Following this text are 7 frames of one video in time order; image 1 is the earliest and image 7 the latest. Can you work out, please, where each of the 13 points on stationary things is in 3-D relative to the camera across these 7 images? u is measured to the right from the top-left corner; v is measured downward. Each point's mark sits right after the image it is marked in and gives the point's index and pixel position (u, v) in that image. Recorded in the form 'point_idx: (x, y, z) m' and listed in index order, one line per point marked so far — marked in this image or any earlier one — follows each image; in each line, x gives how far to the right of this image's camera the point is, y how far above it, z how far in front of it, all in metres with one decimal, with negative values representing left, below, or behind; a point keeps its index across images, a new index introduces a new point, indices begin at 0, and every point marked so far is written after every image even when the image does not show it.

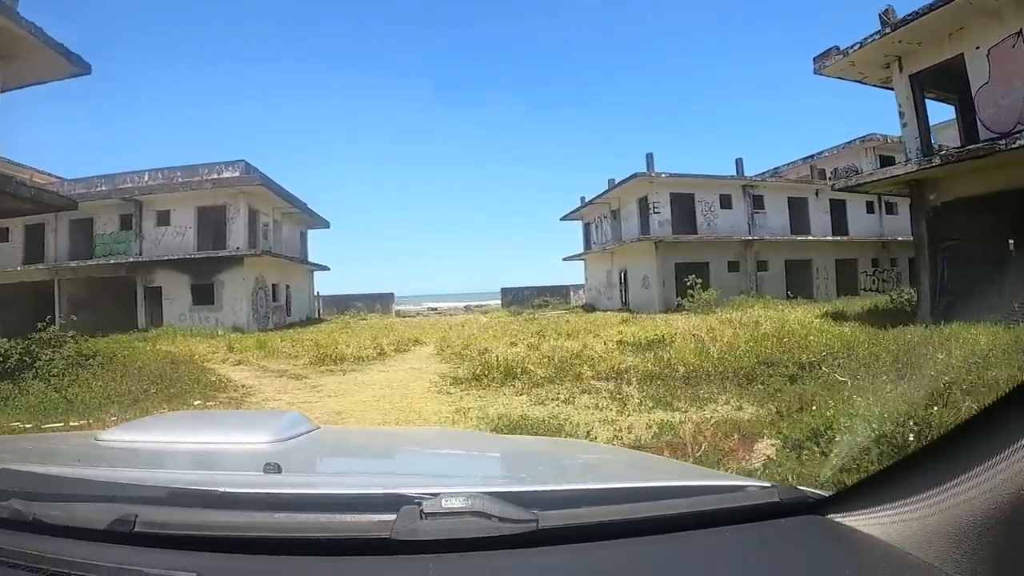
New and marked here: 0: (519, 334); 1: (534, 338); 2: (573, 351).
0: (+0.1, -0.9, +11.6) m
1: (+0.4, -0.9, +10.0) m
2: (+0.9, -0.9, +7.8) m
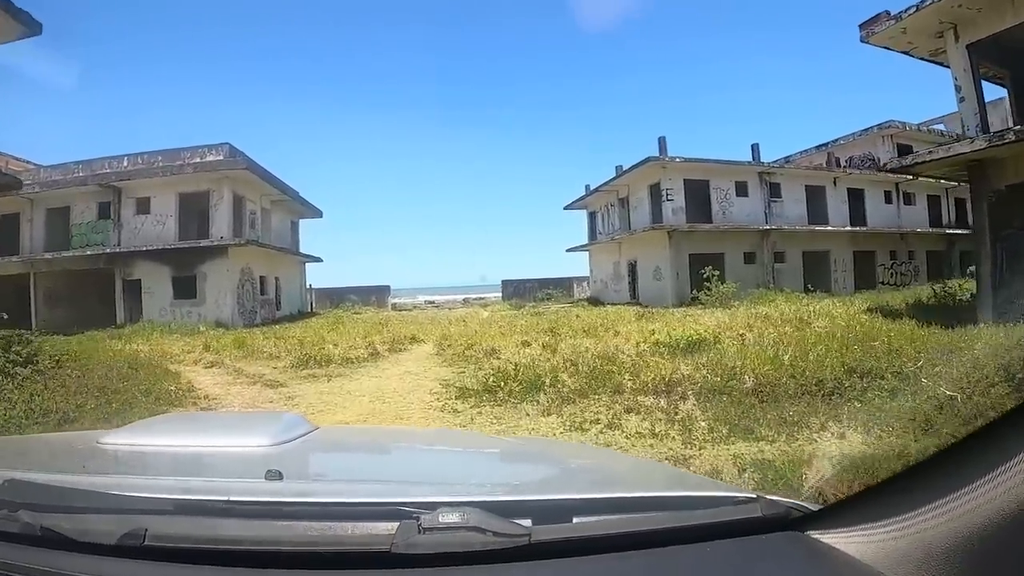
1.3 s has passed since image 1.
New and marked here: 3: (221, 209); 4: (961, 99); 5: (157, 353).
0: (+0.3, -0.8, +10.5) m
1: (+0.5, -0.7, +8.9) m
2: (+1.1, -0.8, +6.7) m
3: (-8.9, +2.5, +18.0) m
4: (+7.9, +3.3, +10.4) m
5: (-6.1, -1.1, +10.1) m
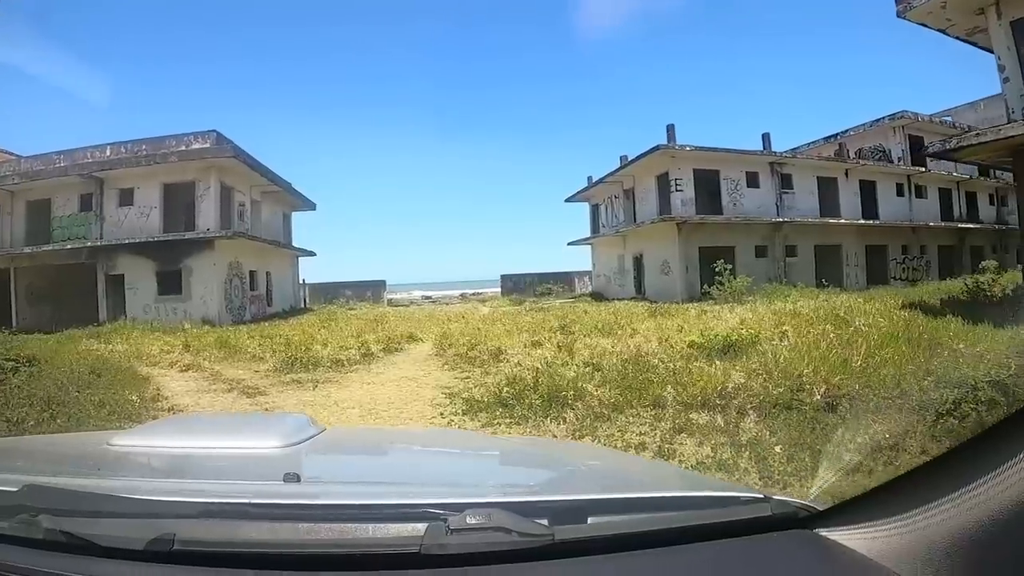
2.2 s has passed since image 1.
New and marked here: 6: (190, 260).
0: (+0.4, -0.7, +9.7) m
1: (+0.6, -0.7, +8.1) m
2: (+1.2, -0.7, +5.9) m
3: (-8.8, +2.6, +17.1) m
4: (+8.0, +3.5, +9.7) m
5: (-6.0, -1.0, +9.3) m
6: (-9.3, +0.8, +17.0) m
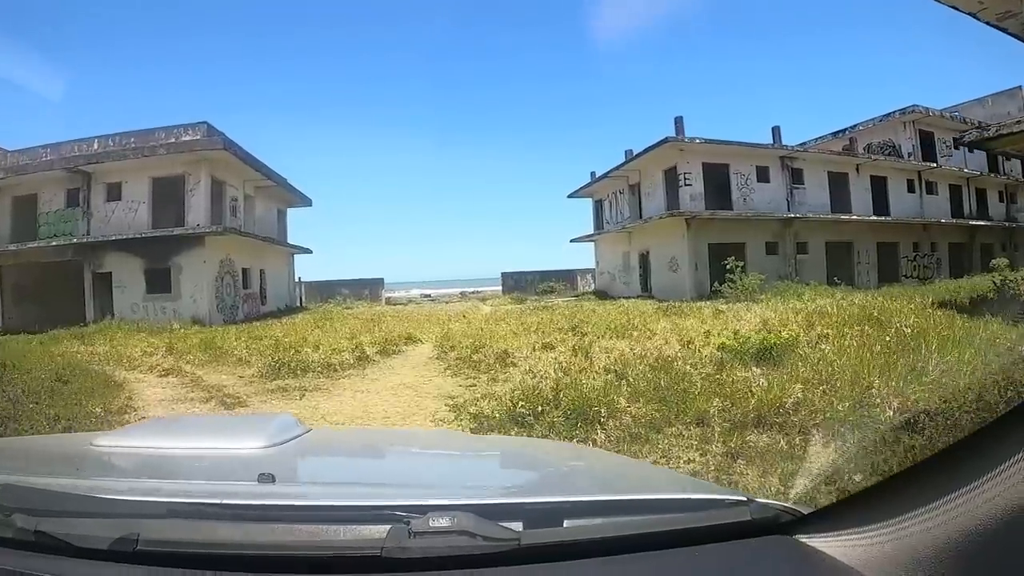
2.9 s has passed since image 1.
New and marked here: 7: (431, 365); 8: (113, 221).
0: (+0.4, -0.6, +9.1) m
1: (+0.7, -0.6, +7.5) m
2: (+1.3, -0.7, +5.3) m
3: (-8.8, +2.6, +16.5) m
4: (+8.1, +3.5, +9.1) m
5: (-5.9, -1.0, +8.7) m
6: (-9.2, +0.8, +16.4) m
7: (-0.9, -0.9, +6.8) m
8: (-11.3, +1.9, +16.7) m
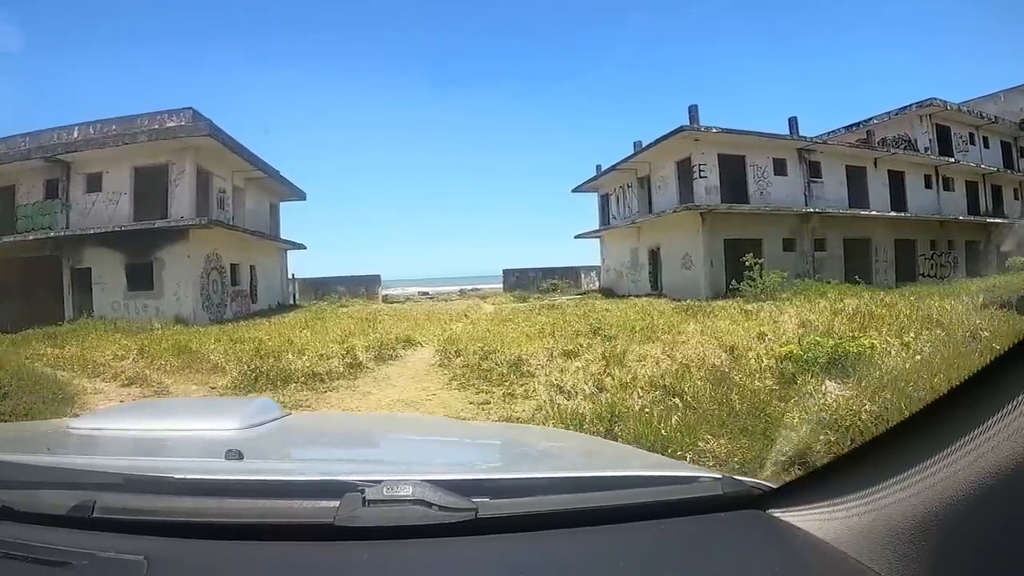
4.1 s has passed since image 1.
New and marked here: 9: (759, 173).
0: (+0.6, -0.6, +8.2) m
1: (+0.9, -0.6, +6.6) m
2: (+1.4, -0.7, +4.4) m
3: (-8.6, +2.7, +15.5) m
4: (+8.2, +3.5, +8.2) m
5: (-5.8, -1.0, +7.8) m
6: (-9.1, +0.9, +15.5) m
7: (-0.8, -0.9, +5.9) m
8: (-11.2, +2.0, +15.8) m
9: (+7.4, +3.4, +17.7) m
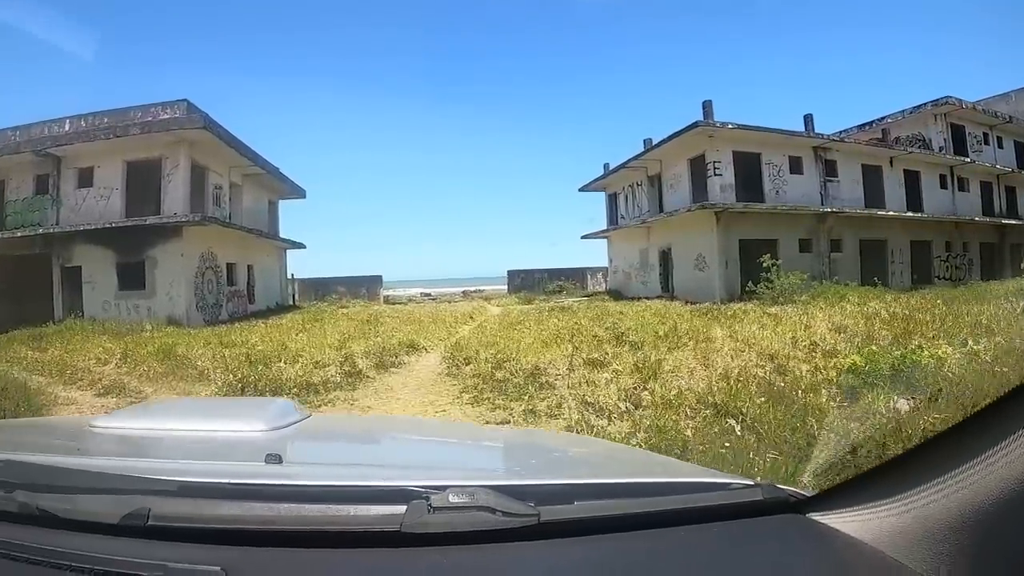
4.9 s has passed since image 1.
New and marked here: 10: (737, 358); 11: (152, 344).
0: (+0.7, -0.6, +7.6) m
1: (+1.0, -0.6, +6.0) m
2: (+1.6, -0.7, +3.8) m
3: (-8.5, +2.7, +15.0) m
4: (+8.4, +3.4, +7.6) m
5: (-5.6, -0.9, +7.2) m
6: (-8.9, +0.9, +14.9) m
7: (-0.6, -0.9, +5.3) m
8: (-11.0, +2.0, +15.2) m
9: (+7.6, +3.4, +17.1) m
10: (+1.9, -0.6, +5.3) m
11: (-5.4, -0.8, +8.8) m
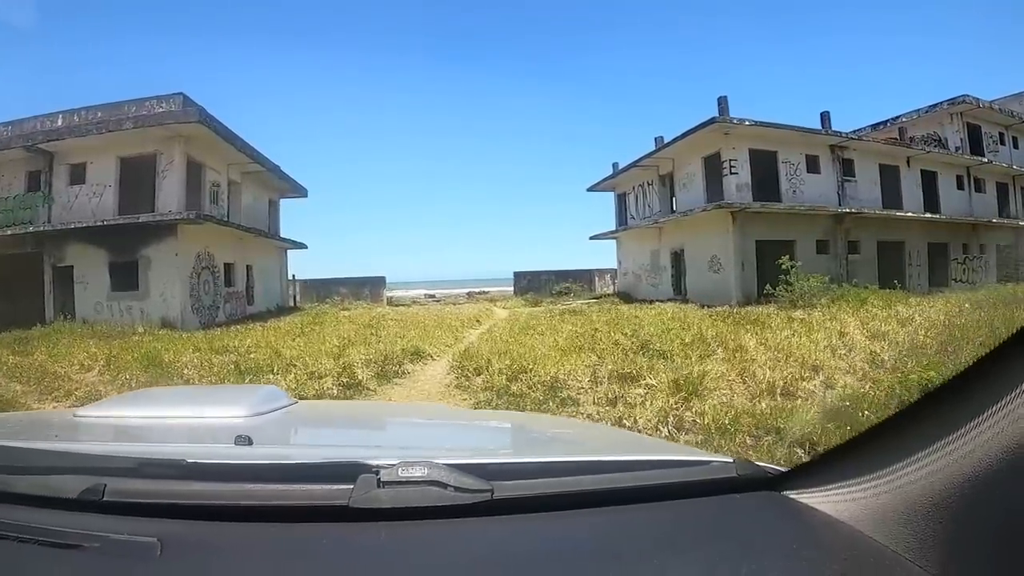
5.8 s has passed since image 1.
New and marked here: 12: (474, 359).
0: (+0.9, -0.6, +7.1) m
1: (+1.2, -0.7, +5.5) m
2: (+1.7, -0.7, +3.3) m
3: (-8.3, +2.7, +14.5) m
4: (+8.6, +3.4, +7.0) m
5: (-5.5, -1.0, +6.7) m
6: (-8.8, +0.9, +14.4) m
7: (-0.5, -0.9, +4.8) m
8: (-10.8, +2.0, +14.7) m
9: (+7.8, +3.3, +16.5) m
10: (+2.1, -0.7, +4.7) m
11: (-5.2, -0.8, +8.3) m
12: (-0.4, -0.8, +6.3) m
